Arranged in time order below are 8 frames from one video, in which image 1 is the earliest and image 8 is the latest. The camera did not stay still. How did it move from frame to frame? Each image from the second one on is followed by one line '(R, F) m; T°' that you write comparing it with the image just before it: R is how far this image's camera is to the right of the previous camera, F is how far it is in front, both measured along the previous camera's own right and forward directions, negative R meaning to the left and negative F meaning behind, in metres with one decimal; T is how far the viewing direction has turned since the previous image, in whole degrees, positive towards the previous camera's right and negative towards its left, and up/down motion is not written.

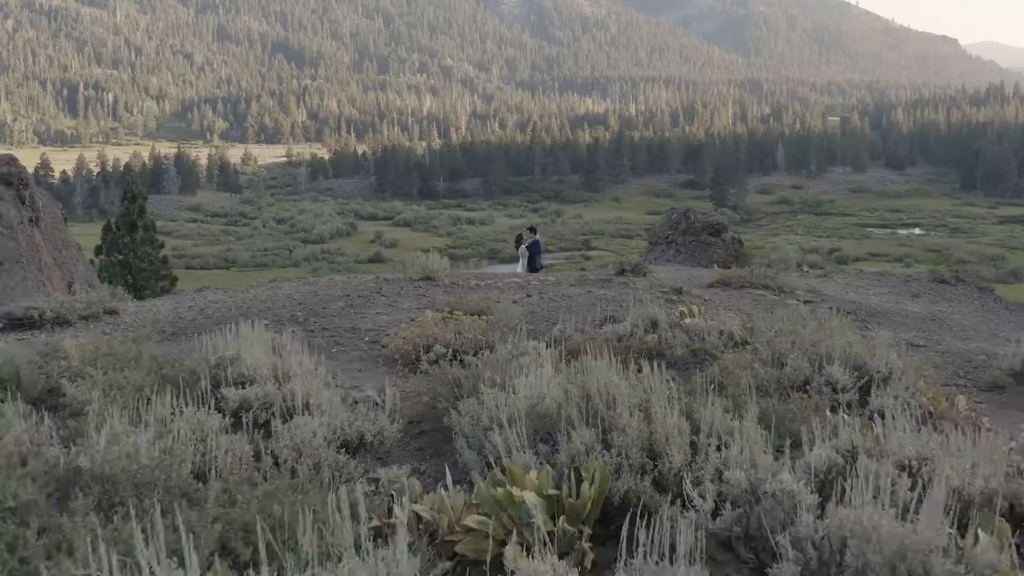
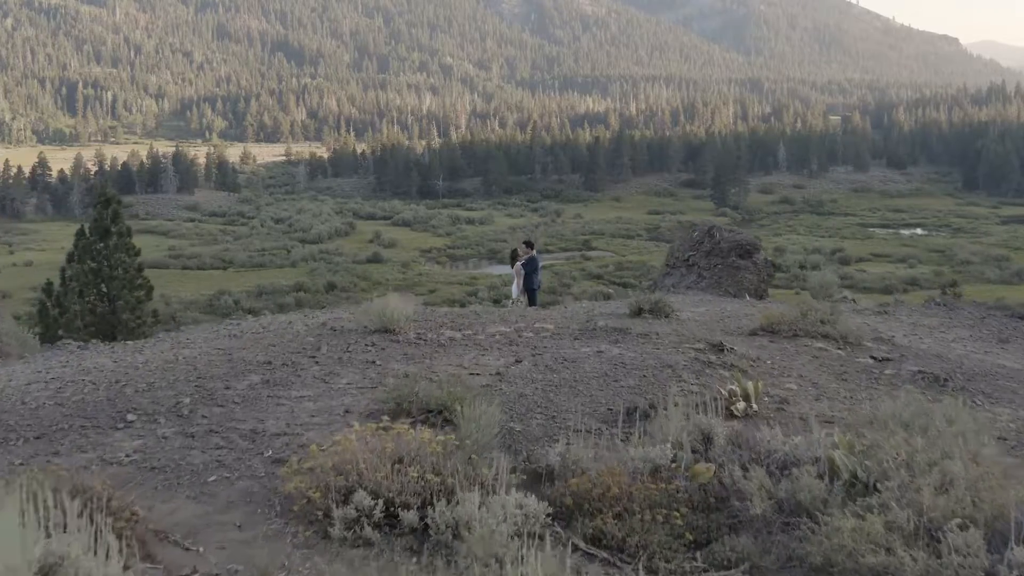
(0.0, +0.8) m; 0°
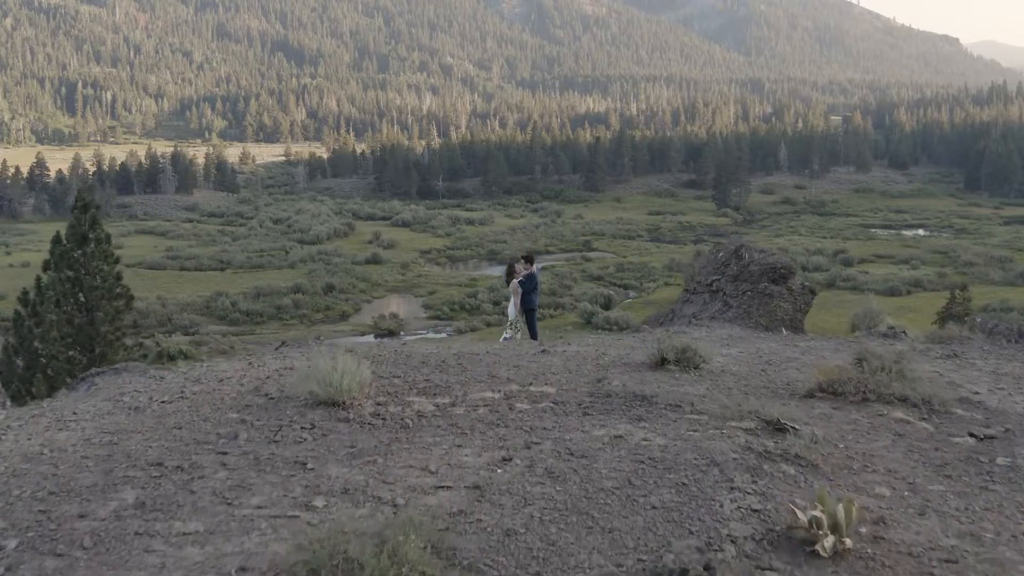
(0.0, +0.6) m; 0°
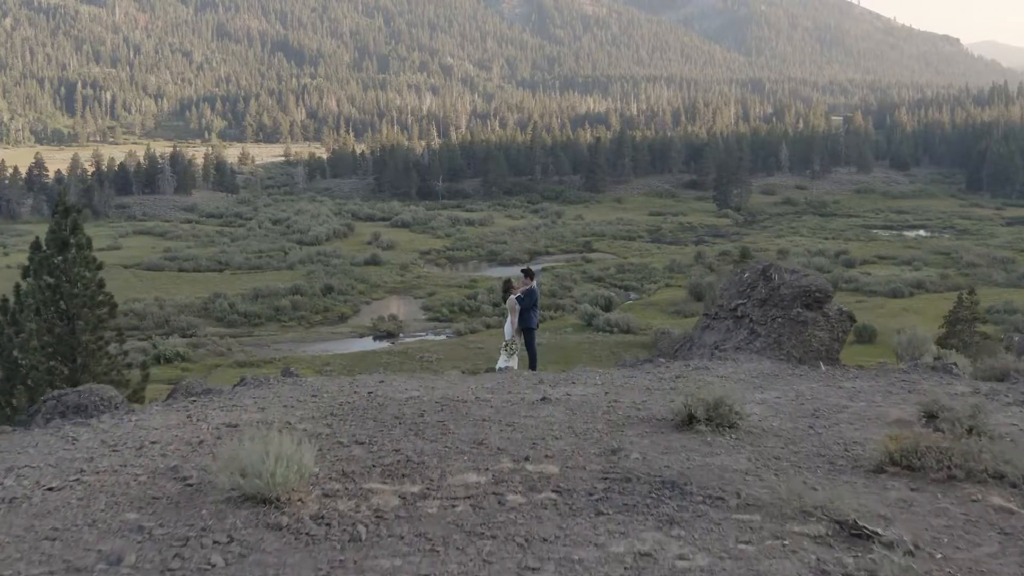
(0.0, +0.4) m; 0°
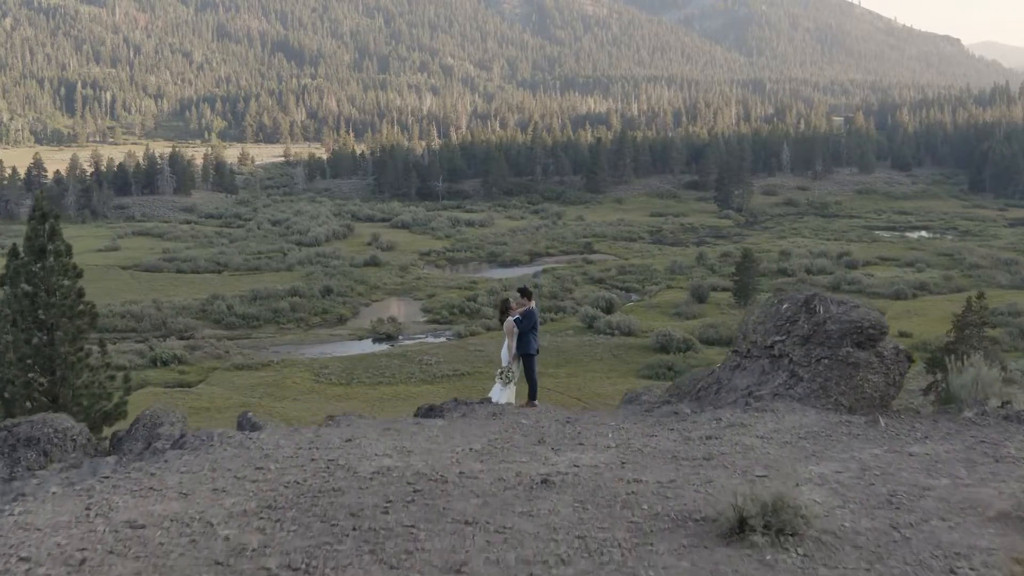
(0.0, +0.5) m; 0°
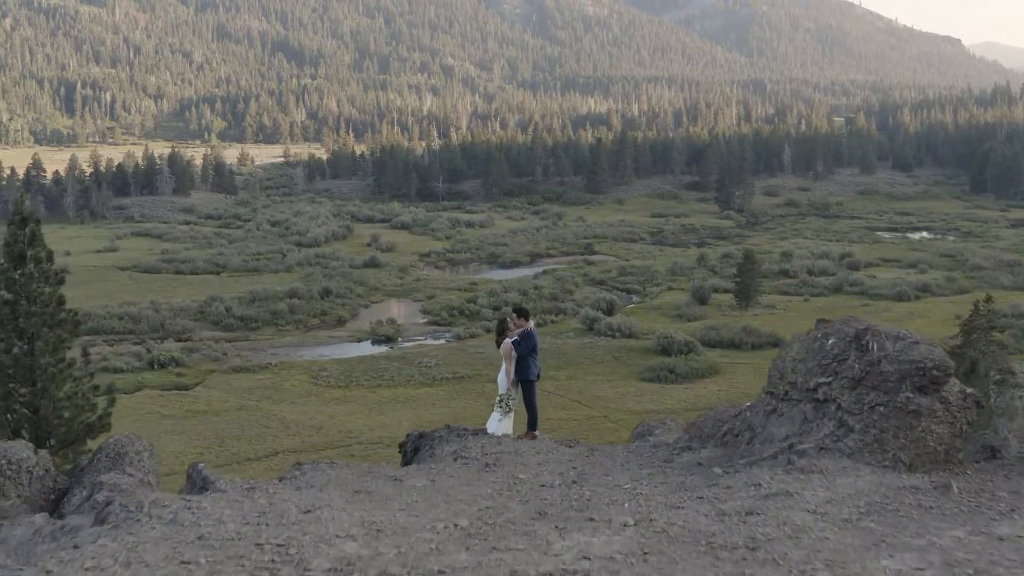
(0.0, +0.4) m; 0°
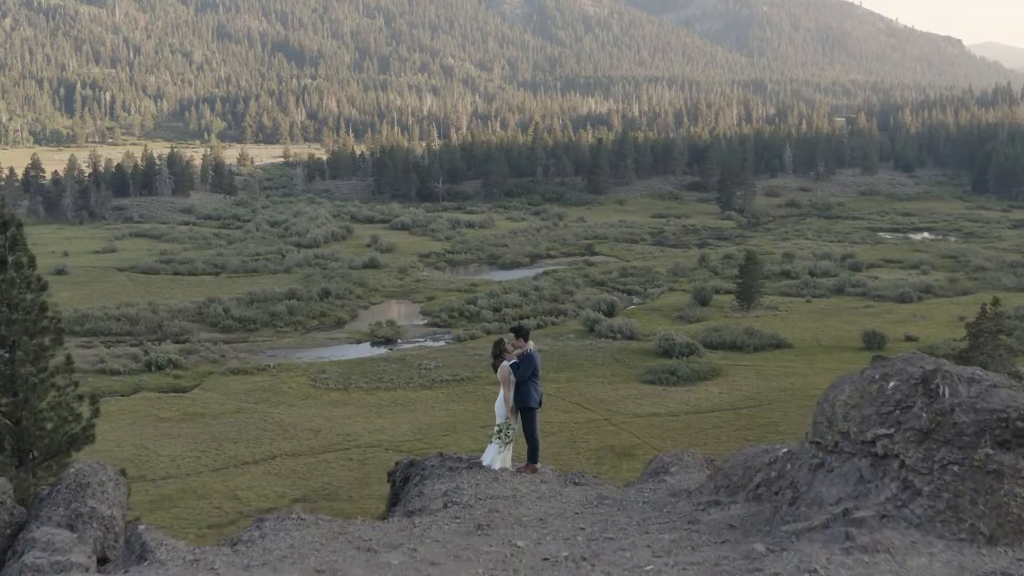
(0.0, +0.4) m; 0°
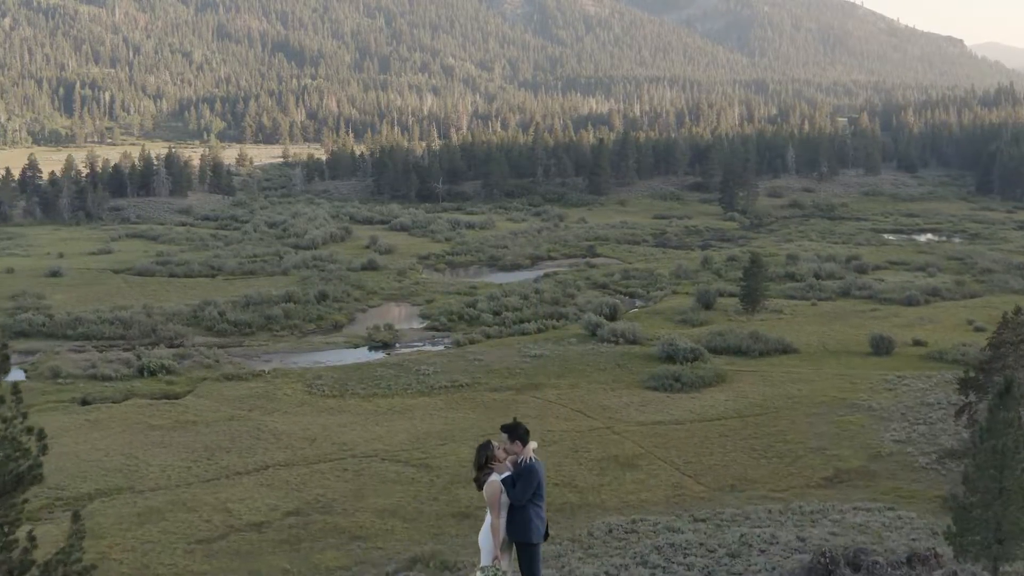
(0.0, +1.0) m; 0°
